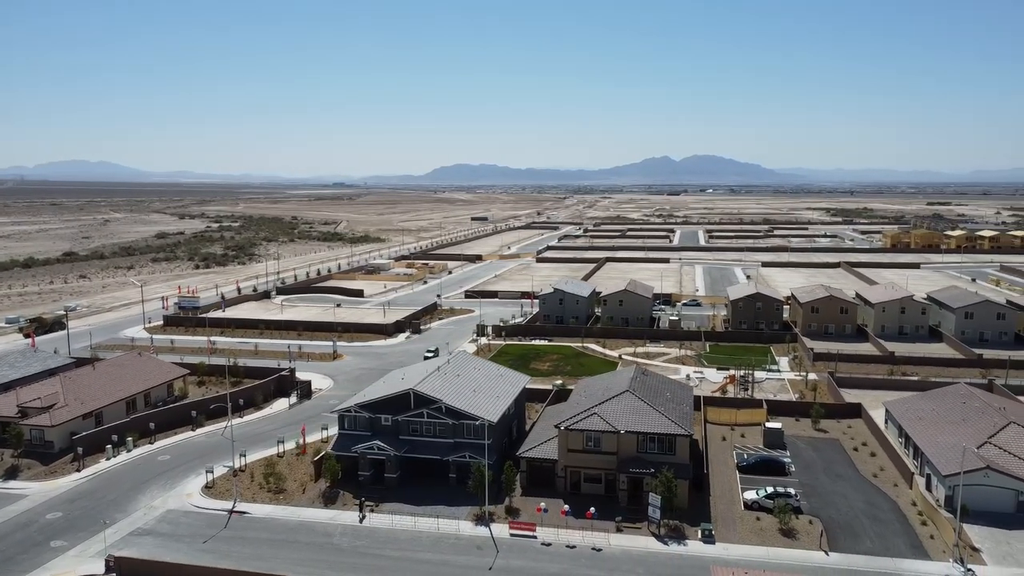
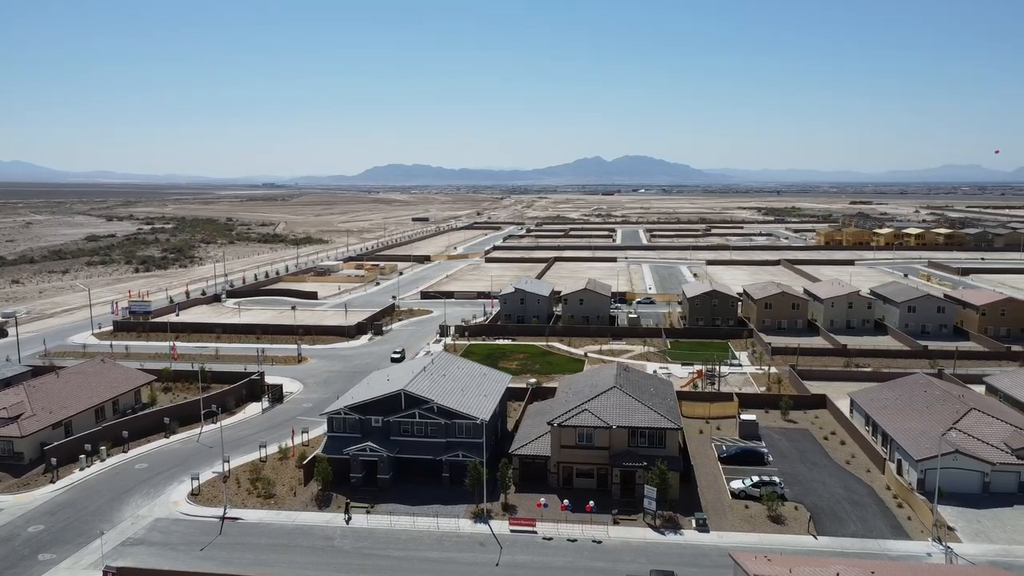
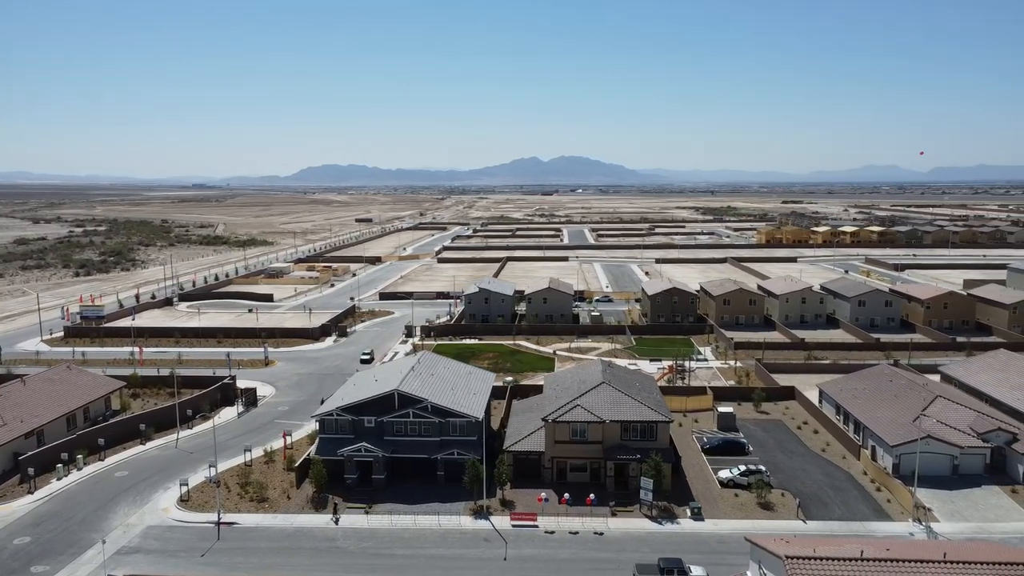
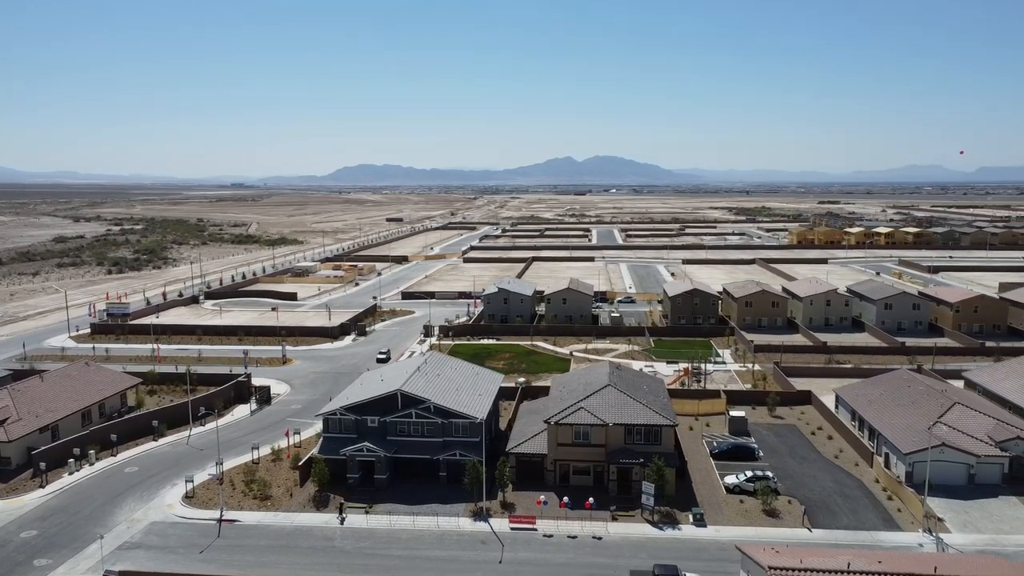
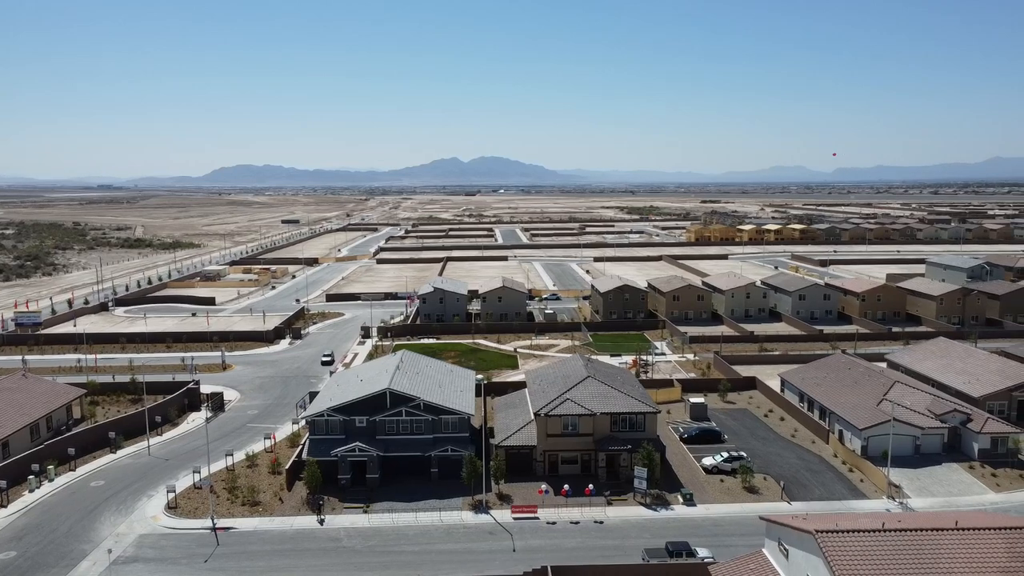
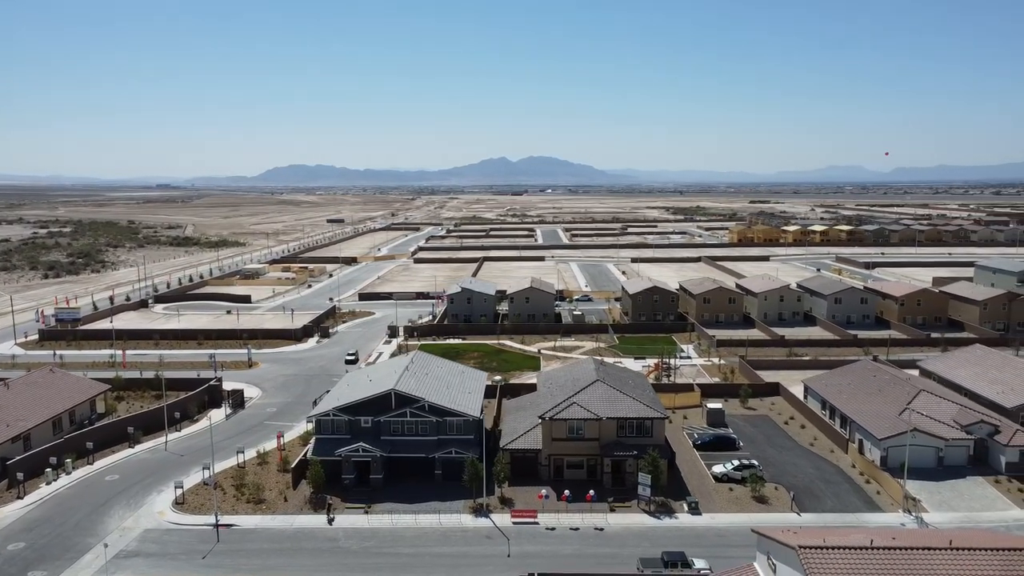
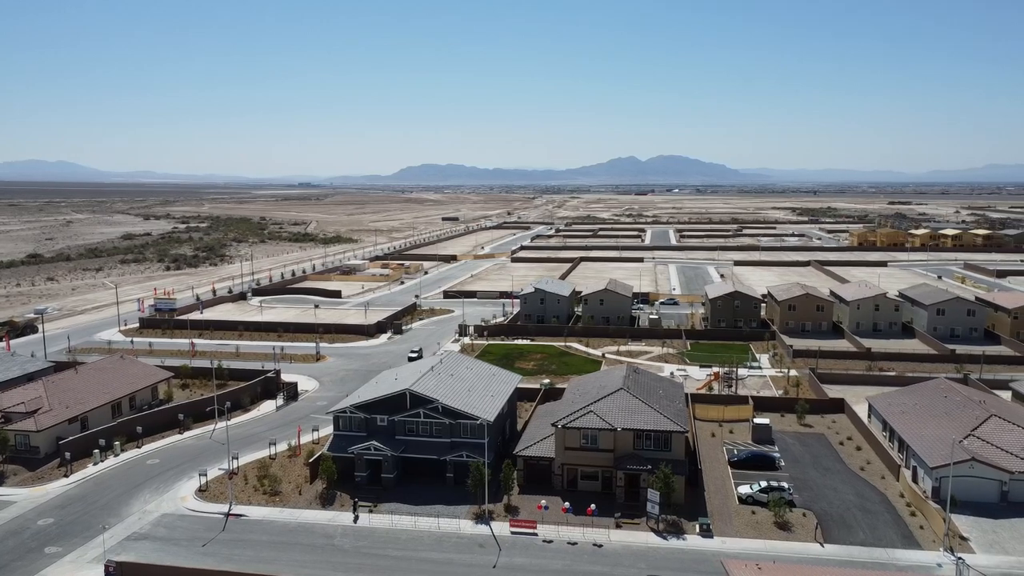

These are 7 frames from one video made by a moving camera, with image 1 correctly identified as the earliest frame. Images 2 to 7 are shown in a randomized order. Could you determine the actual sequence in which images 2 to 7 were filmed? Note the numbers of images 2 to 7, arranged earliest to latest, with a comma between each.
7, 2, 4, 3, 6, 5
